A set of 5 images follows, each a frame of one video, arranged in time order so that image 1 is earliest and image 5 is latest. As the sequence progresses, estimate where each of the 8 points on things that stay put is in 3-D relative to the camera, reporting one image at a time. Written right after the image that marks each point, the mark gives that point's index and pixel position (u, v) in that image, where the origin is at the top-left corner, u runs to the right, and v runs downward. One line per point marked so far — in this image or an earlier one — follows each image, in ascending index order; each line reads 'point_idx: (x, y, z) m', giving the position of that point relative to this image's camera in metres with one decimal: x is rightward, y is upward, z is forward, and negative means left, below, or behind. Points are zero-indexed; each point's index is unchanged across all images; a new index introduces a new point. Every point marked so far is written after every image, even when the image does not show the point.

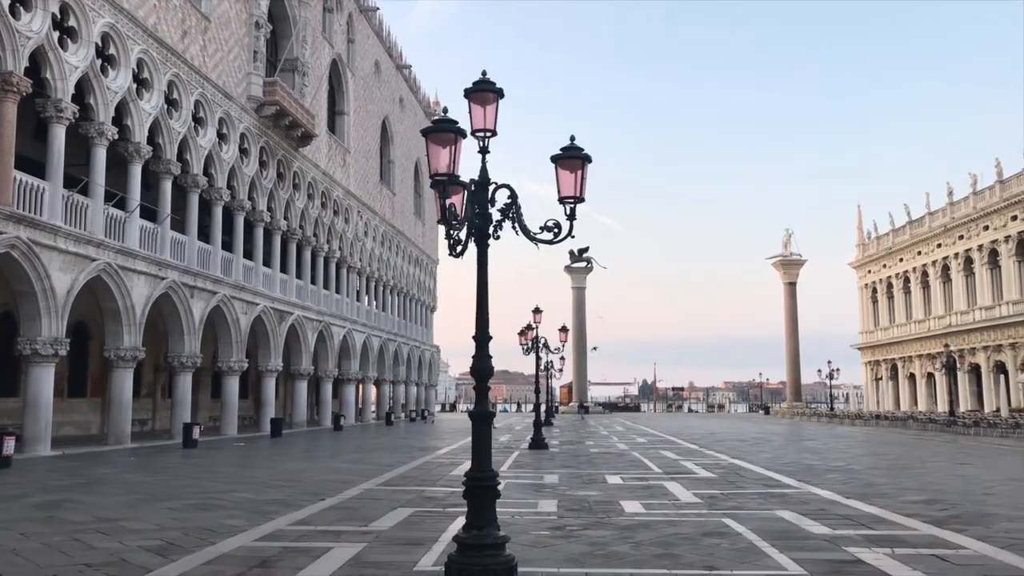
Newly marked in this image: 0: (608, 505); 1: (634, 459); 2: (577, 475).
0: (+1.1, -2.6, +10.3) m
1: (+2.6, -3.7, +18.1) m
2: (+1.1, -3.2, +14.6) m
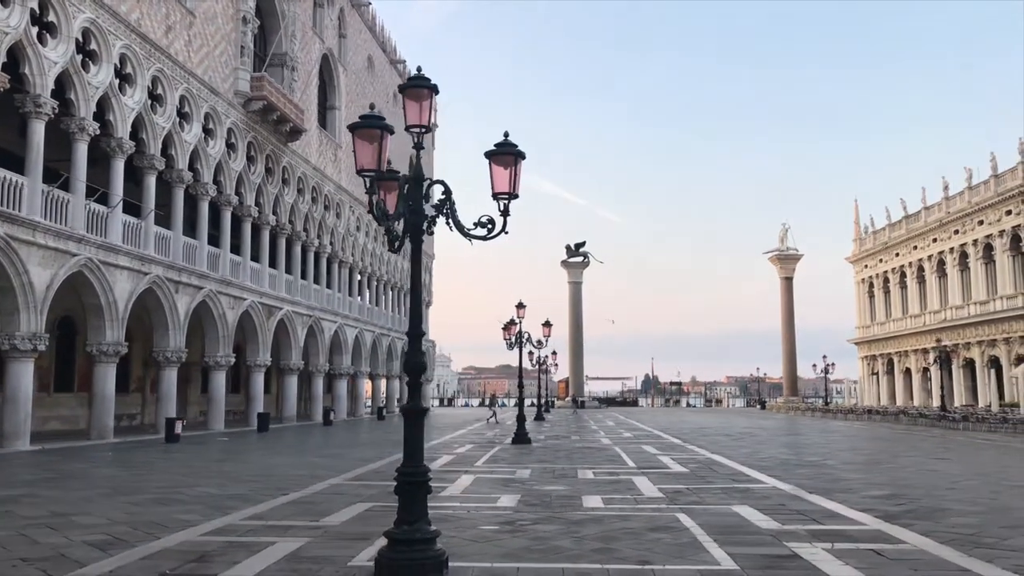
0: (+0.7, -2.6, +10.3) m
1: (+2.2, -3.6, +18.1) m
2: (+0.6, -3.1, +14.6) m
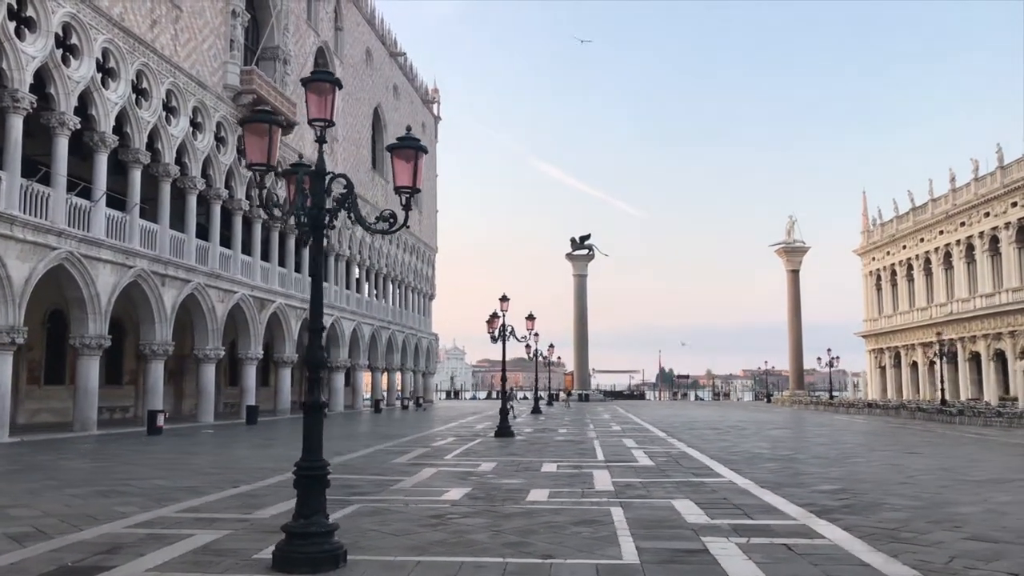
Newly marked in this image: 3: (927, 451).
0: (0.0, -2.5, +10.3) m
1: (+1.7, -3.4, +18.1) m
2: (+0.1, -3.0, +14.6) m
3: (+7.9, -3.1, +16.1) m
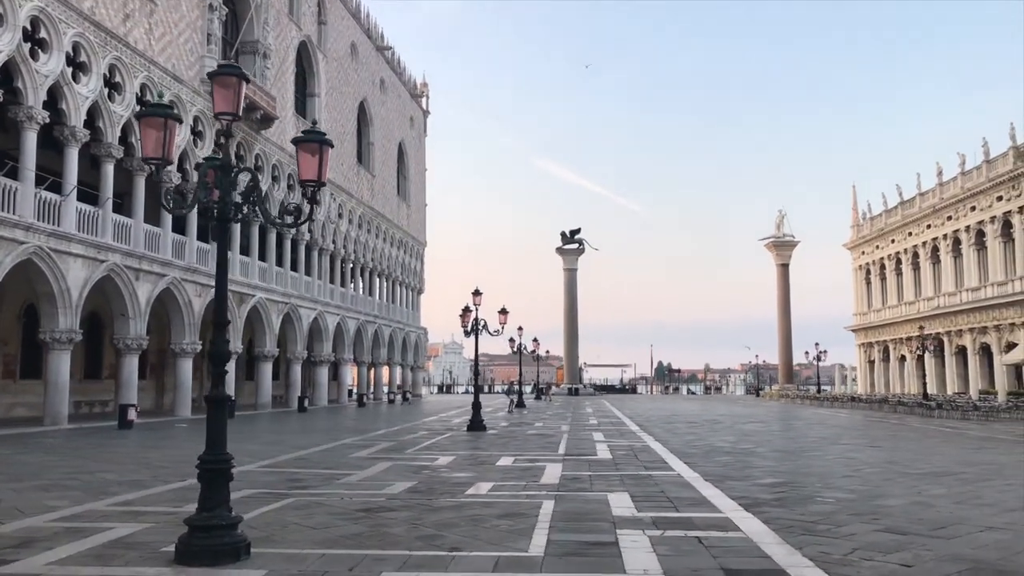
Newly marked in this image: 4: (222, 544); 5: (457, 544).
0: (-0.7, -2.4, +10.3) m
1: (+1.0, -3.3, +18.1) m
2: (-0.6, -2.9, +14.6) m
3: (+7.2, -3.0, +16.1) m
4: (-2.0, -1.8, +5.9) m
5: (-0.4, -2.0, +6.5) m
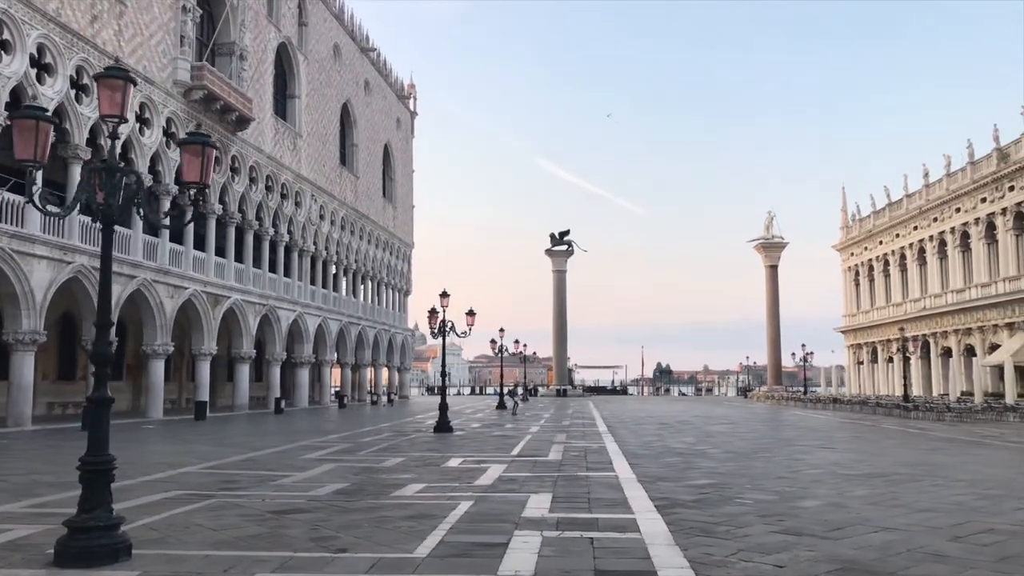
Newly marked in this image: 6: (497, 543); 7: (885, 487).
0: (-1.5, -2.5, +10.3) m
1: (+0.1, -3.3, +18.1) m
2: (-1.5, -2.9, +14.6) m
3: (+6.3, -3.0, +16.1) m
4: (-2.9, -1.8, +5.9) m
5: (-1.3, -2.0, +6.5) m
6: (-0.1, -2.0, +6.6) m
7: (+4.3, -2.3, +9.6) m
